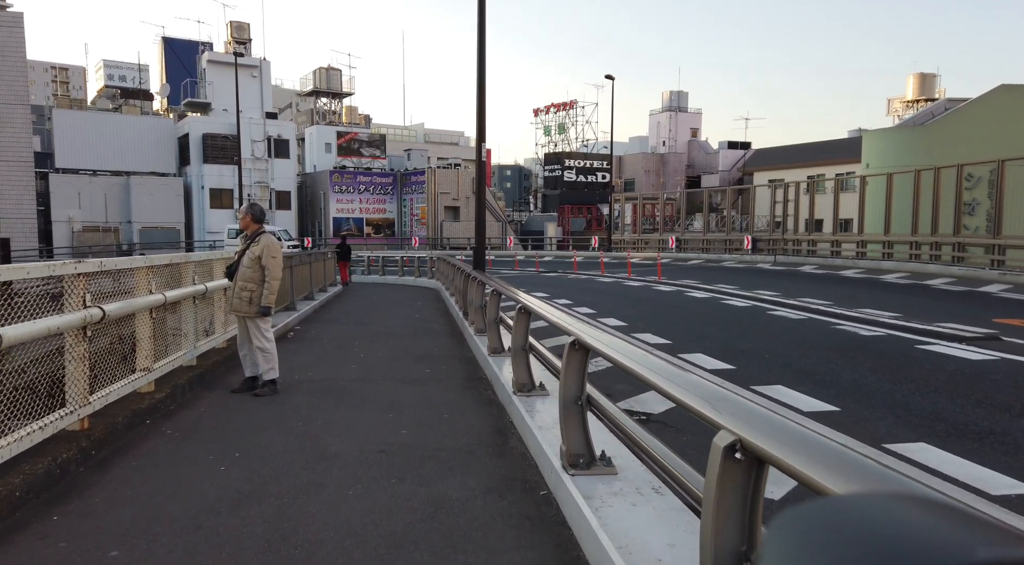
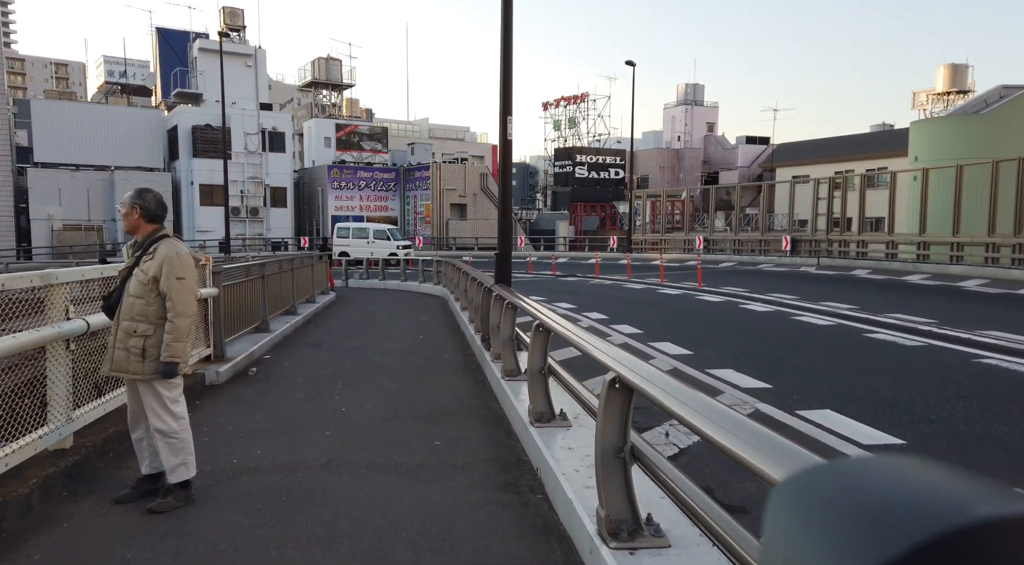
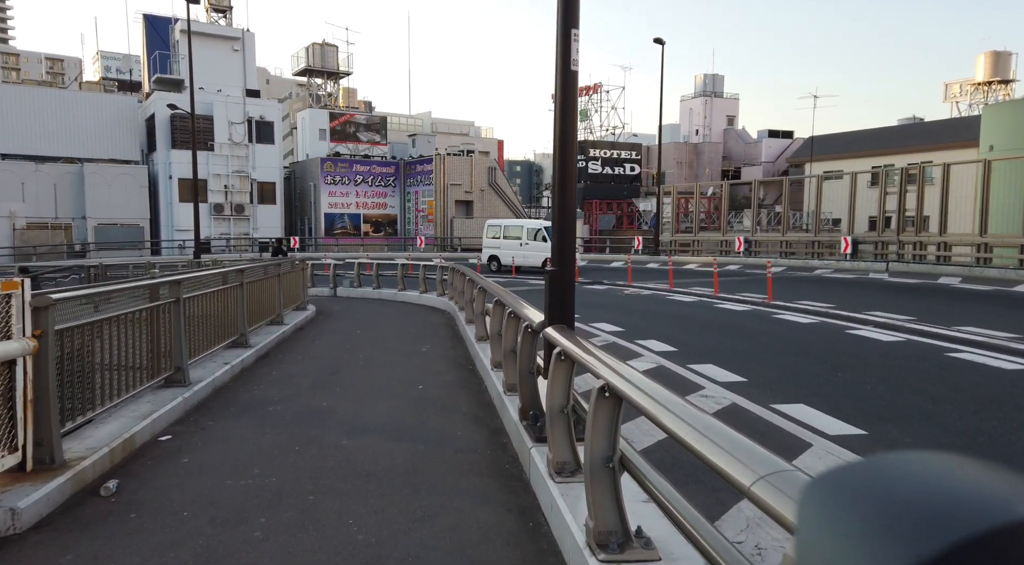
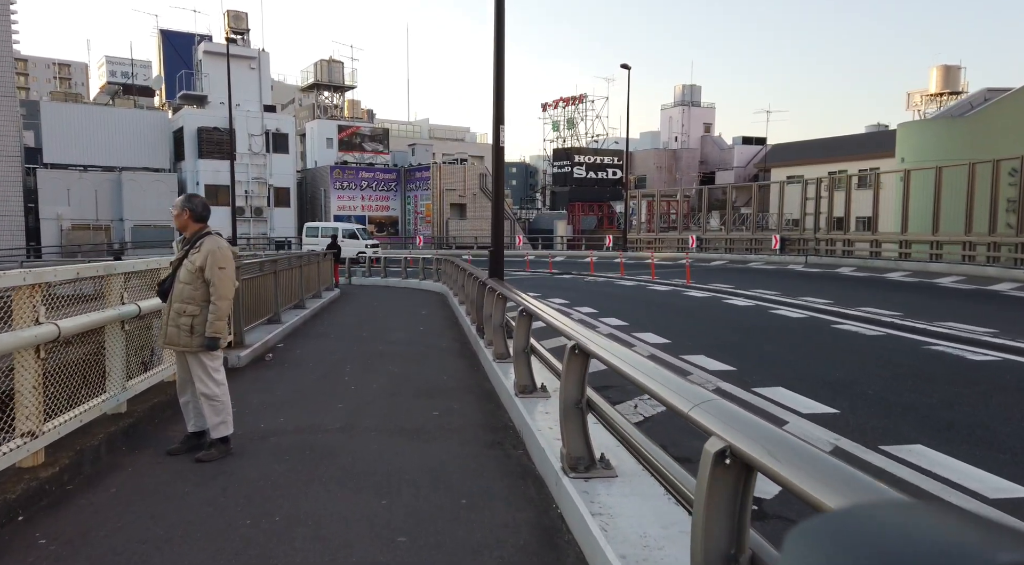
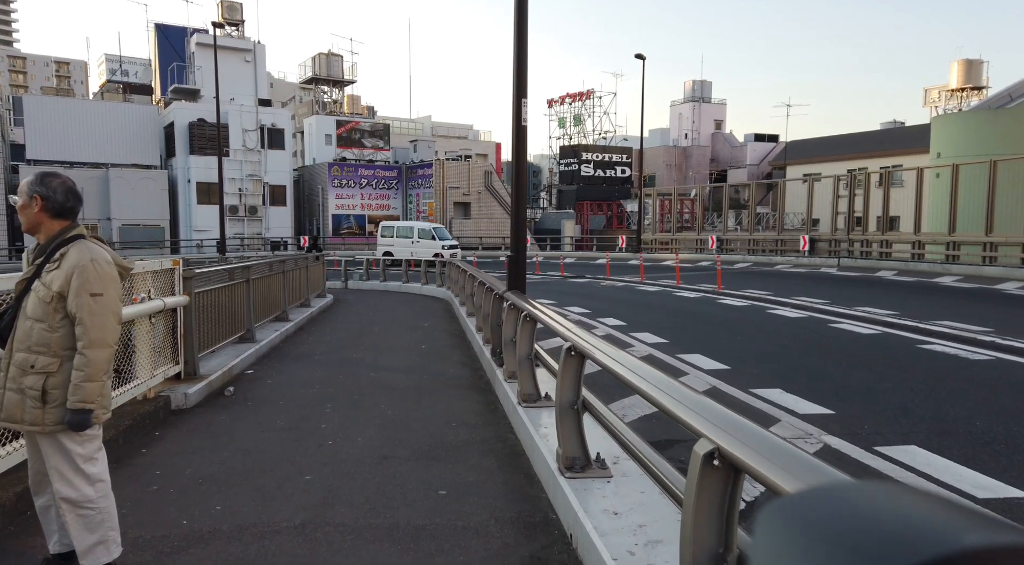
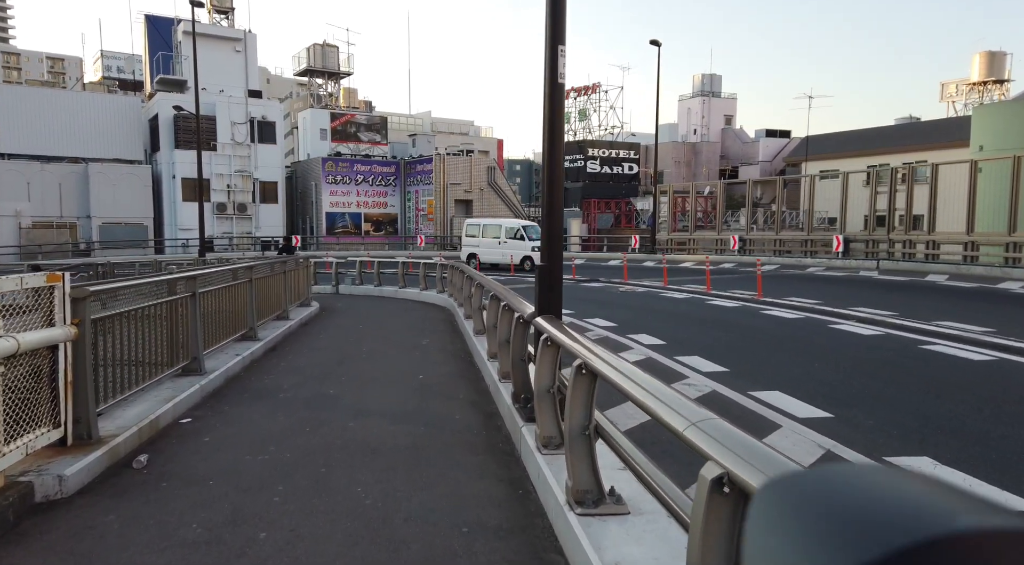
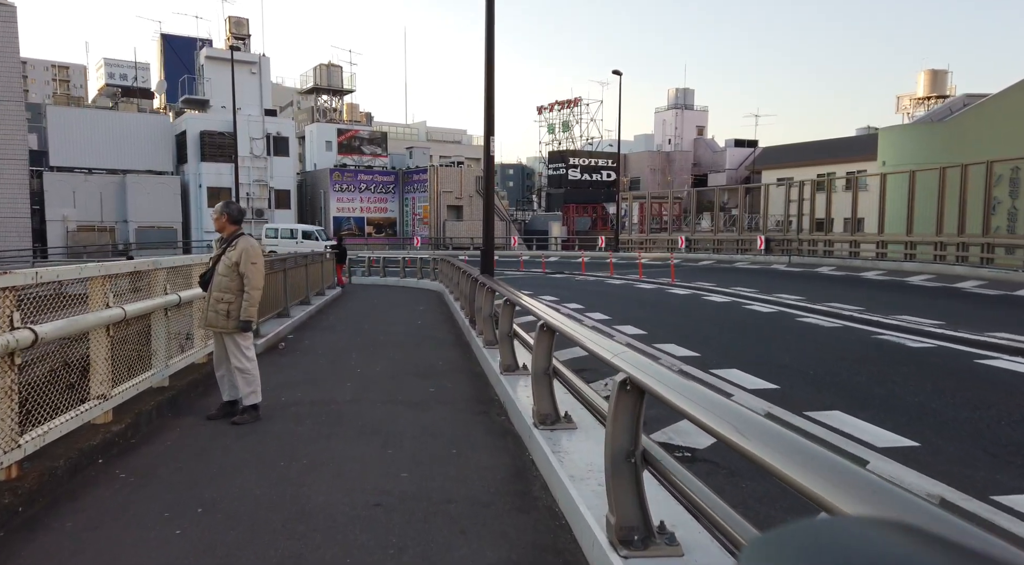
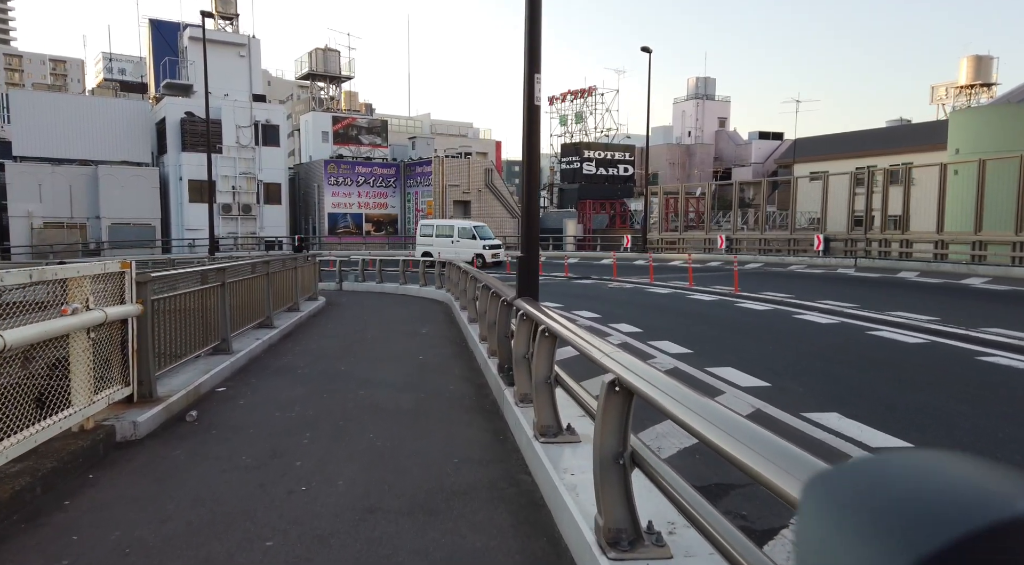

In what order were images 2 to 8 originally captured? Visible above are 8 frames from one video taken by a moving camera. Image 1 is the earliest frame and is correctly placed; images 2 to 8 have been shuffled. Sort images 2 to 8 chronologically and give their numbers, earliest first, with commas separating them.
7, 4, 2, 5, 8, 6, 3
